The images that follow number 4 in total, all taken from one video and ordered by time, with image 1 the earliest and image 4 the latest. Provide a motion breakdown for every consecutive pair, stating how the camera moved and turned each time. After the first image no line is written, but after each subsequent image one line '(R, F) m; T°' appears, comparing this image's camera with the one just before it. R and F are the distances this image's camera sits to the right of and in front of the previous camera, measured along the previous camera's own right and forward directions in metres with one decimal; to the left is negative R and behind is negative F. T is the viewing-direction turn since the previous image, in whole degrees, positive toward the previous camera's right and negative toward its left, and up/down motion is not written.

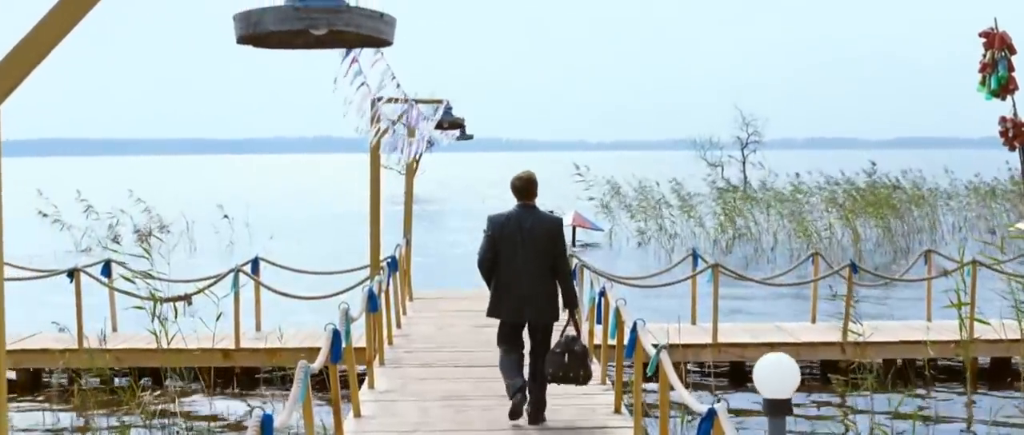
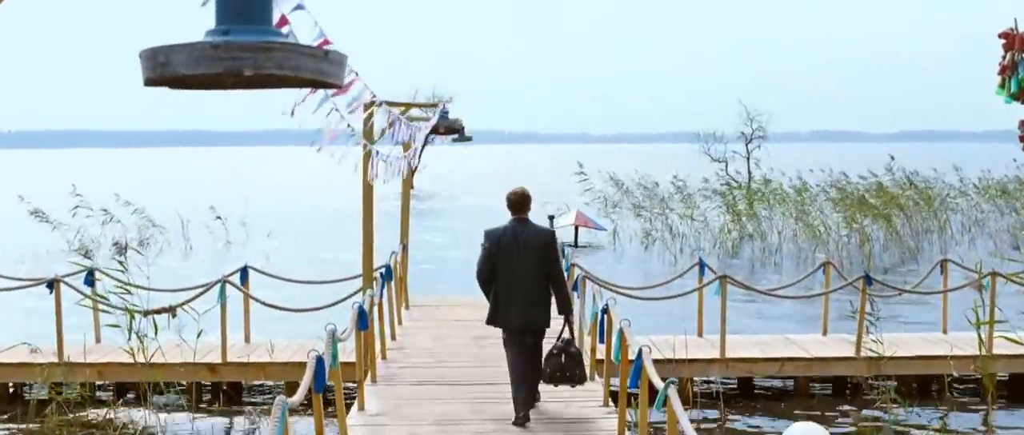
(0.0, +0.5) m; 0°
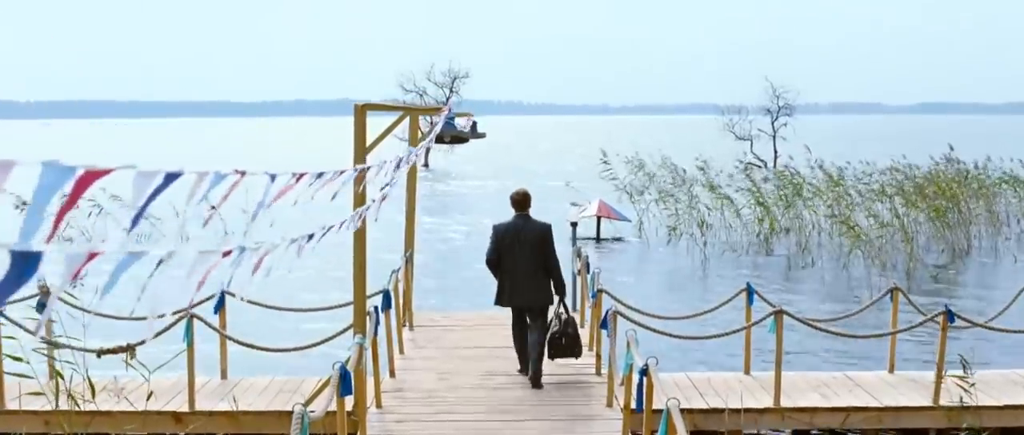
(0.0, +1.7) m; -1°
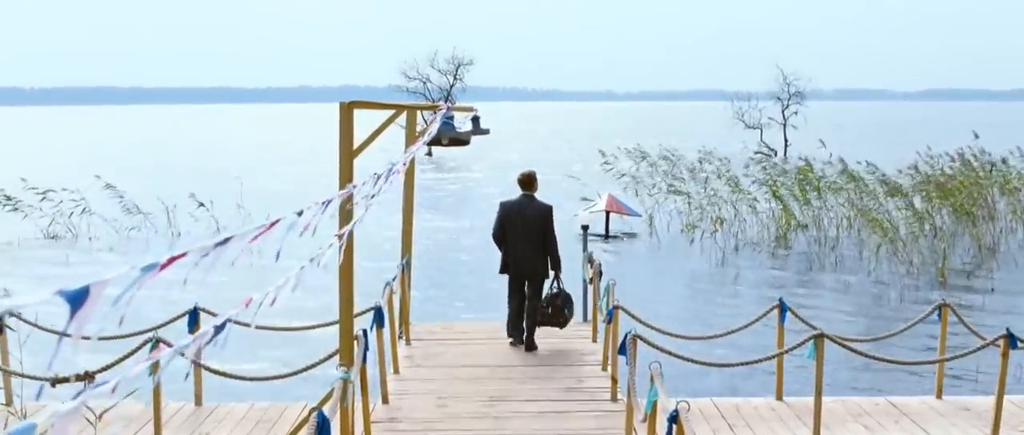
(0.0, +1.1) m; 0°
